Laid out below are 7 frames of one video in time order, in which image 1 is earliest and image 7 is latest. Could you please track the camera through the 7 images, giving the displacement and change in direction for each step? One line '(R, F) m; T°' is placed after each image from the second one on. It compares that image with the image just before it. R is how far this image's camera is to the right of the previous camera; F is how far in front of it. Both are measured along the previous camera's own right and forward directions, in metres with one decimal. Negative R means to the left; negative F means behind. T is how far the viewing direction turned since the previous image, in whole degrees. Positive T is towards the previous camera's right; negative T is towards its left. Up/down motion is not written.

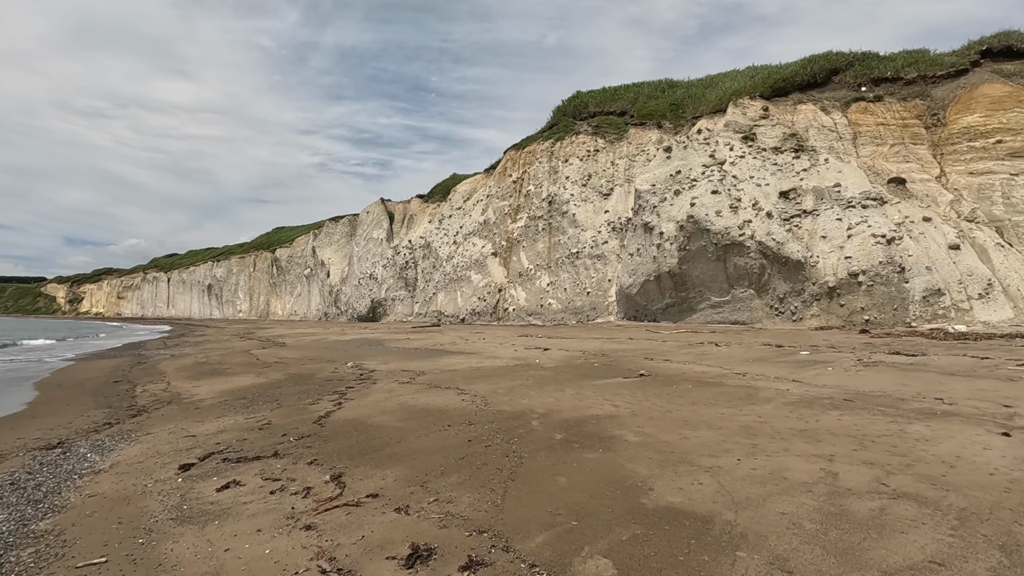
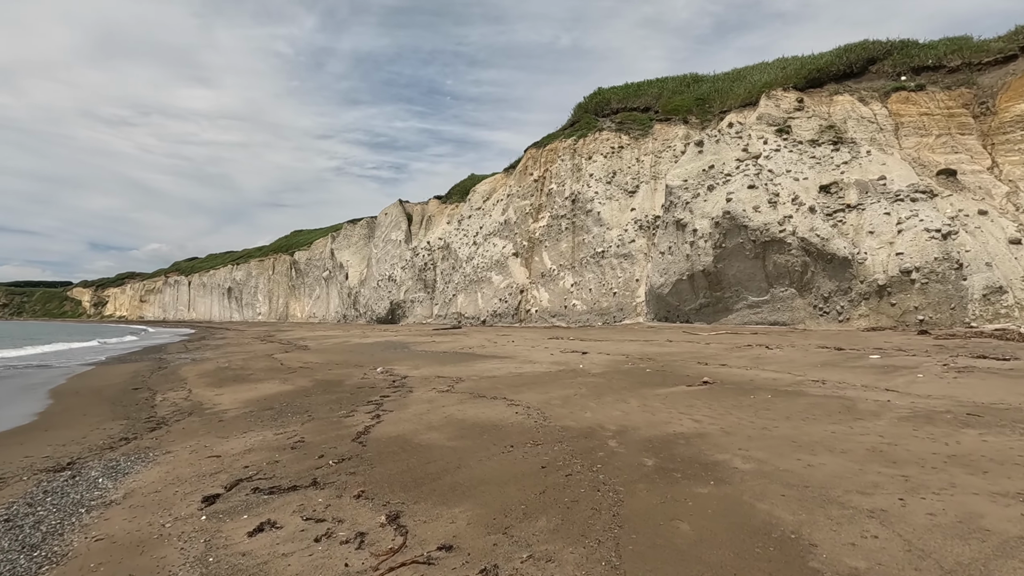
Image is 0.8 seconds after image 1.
(-0.4, +0.7) m; -2°
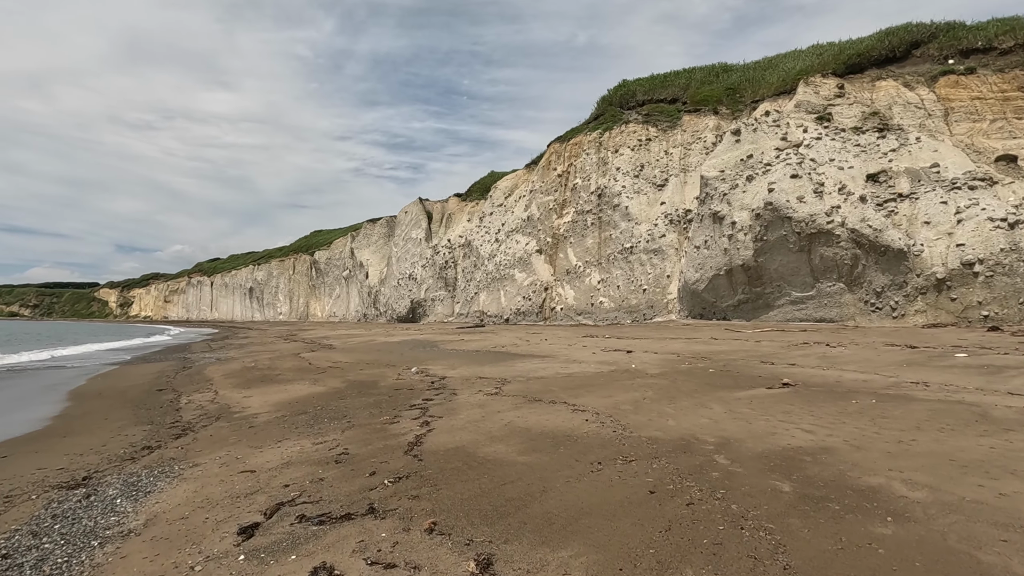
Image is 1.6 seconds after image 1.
(-0.5, +0.7) m; -2°
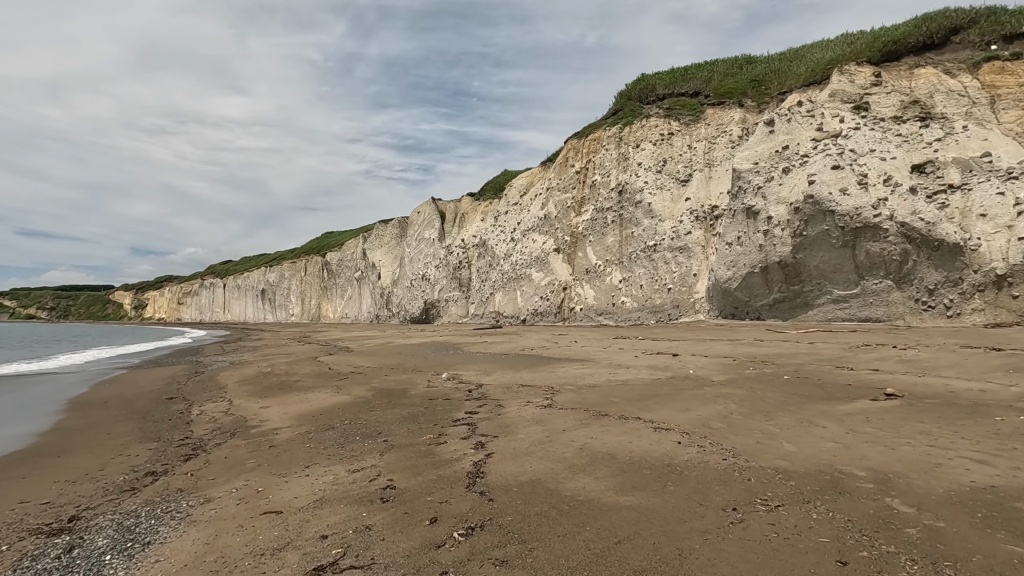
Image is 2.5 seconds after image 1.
(-0.5, +0.8) m; -1°
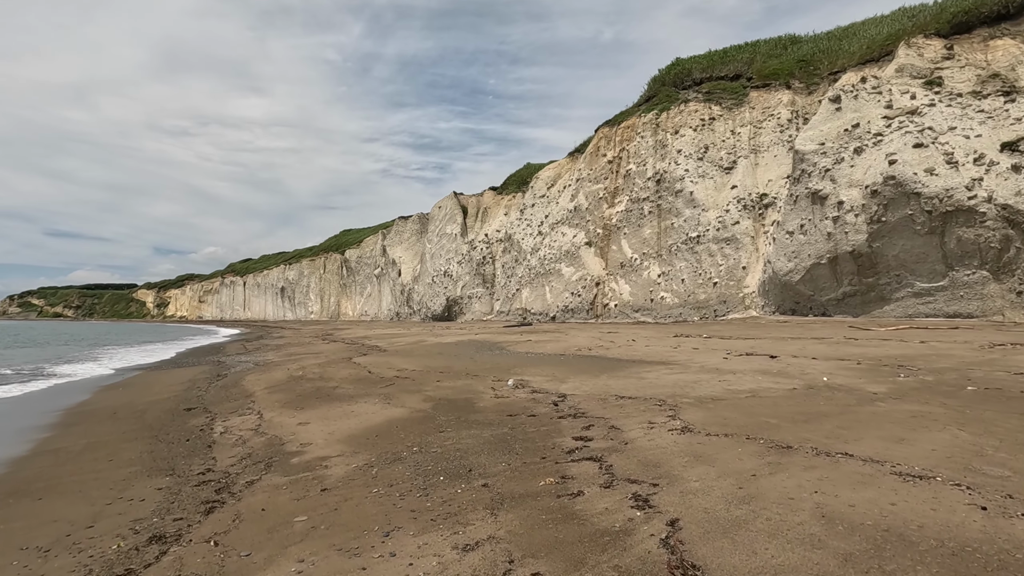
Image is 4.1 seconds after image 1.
(-0.9, +1.4) m; -2°
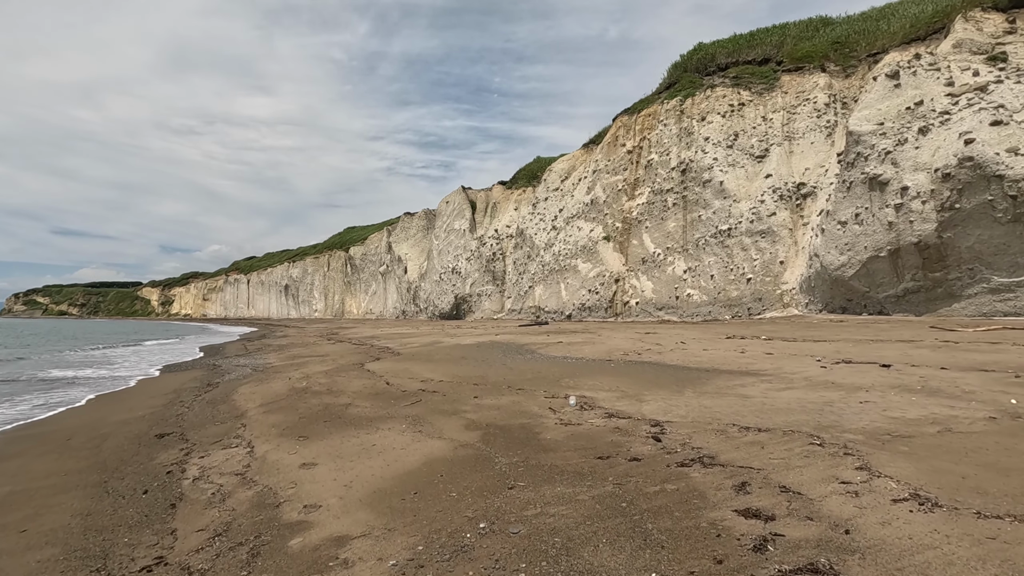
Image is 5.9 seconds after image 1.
(-0.6, +1.6) m; 0°
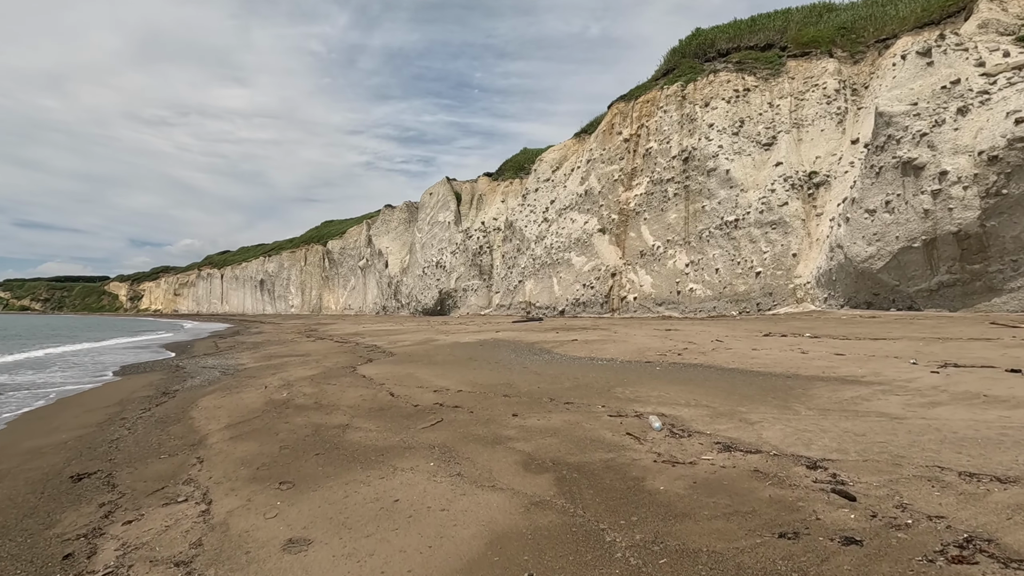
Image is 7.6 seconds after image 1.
(-0.6, +1.6) m; +2°
